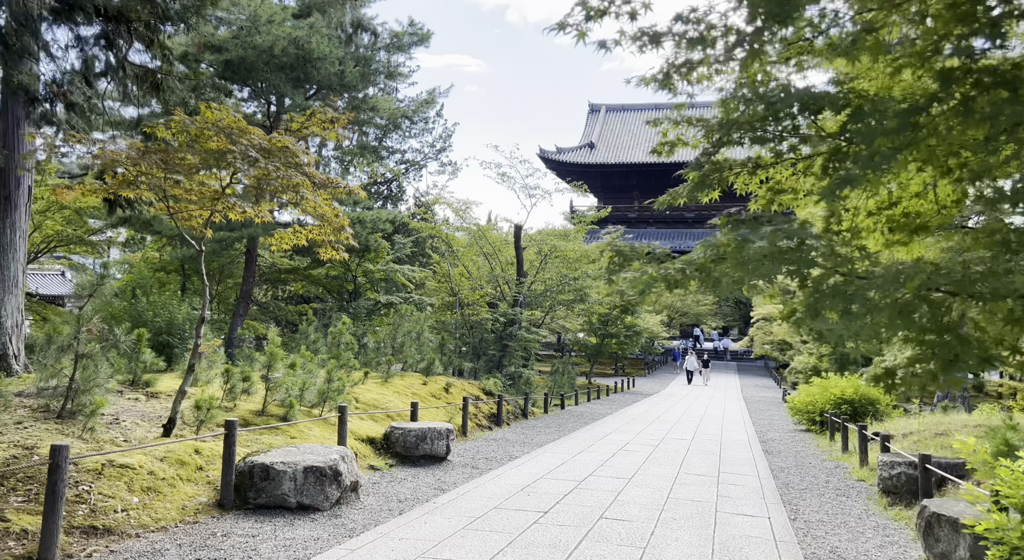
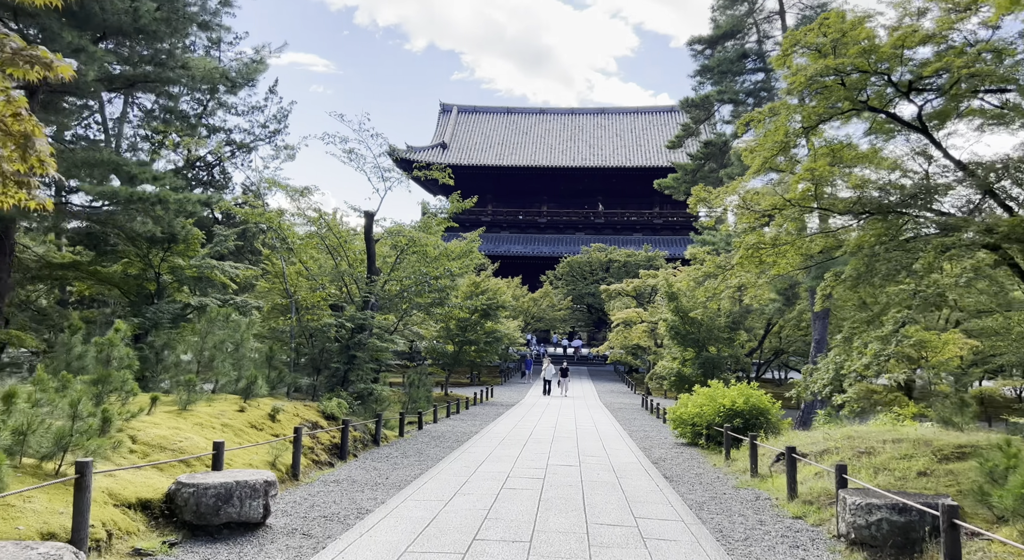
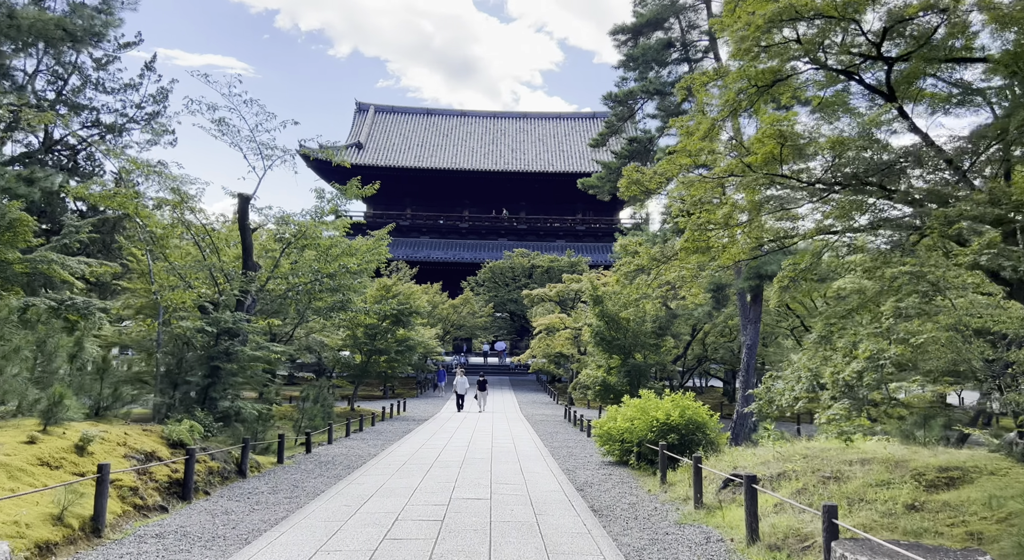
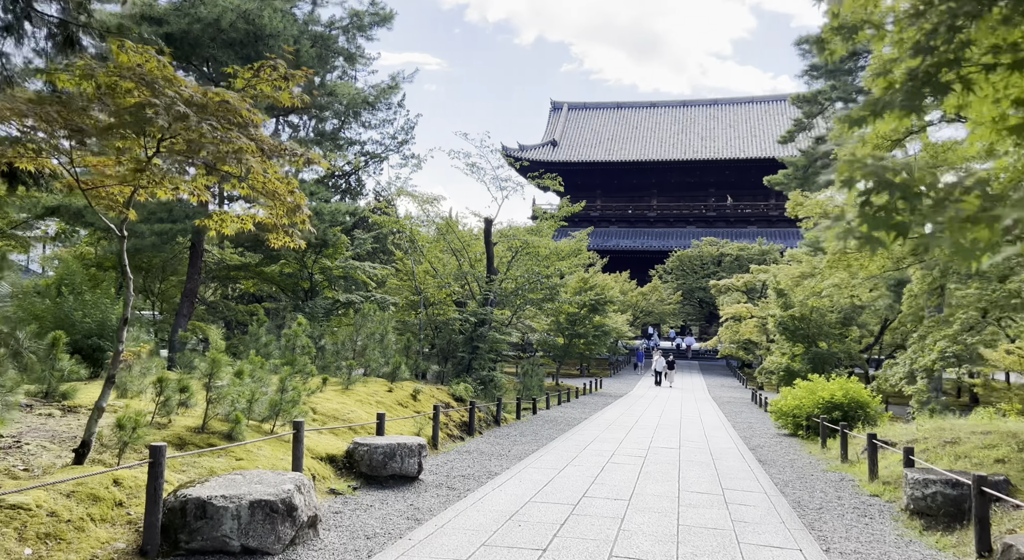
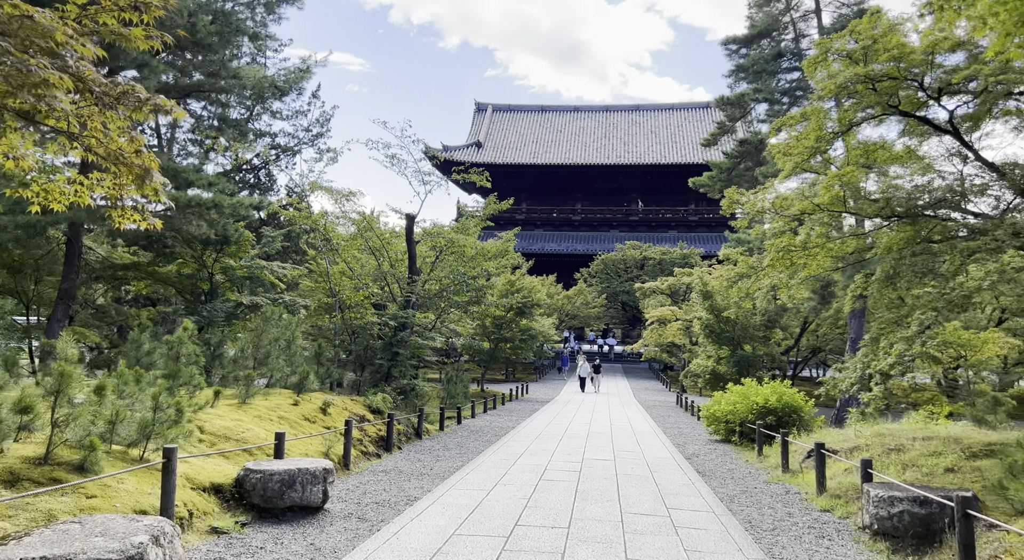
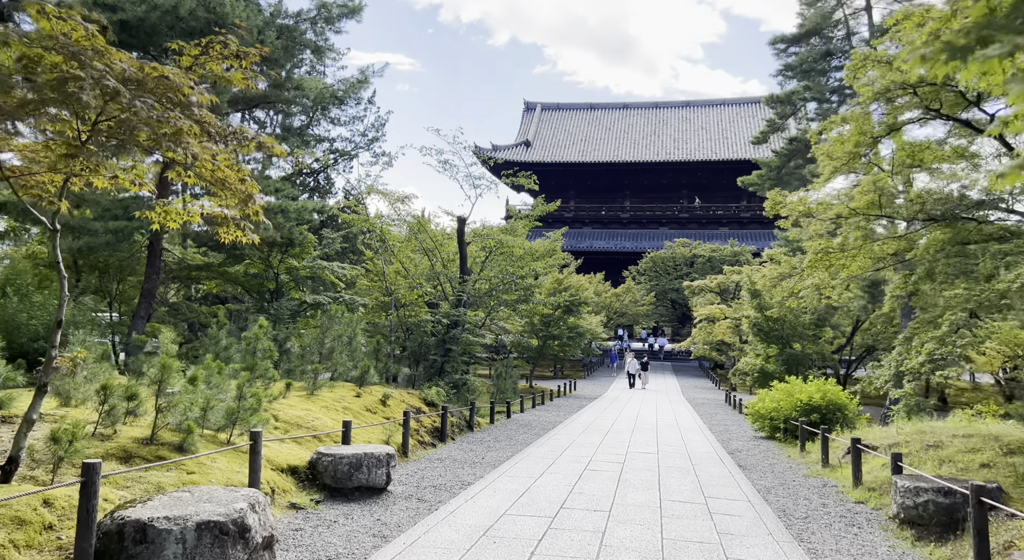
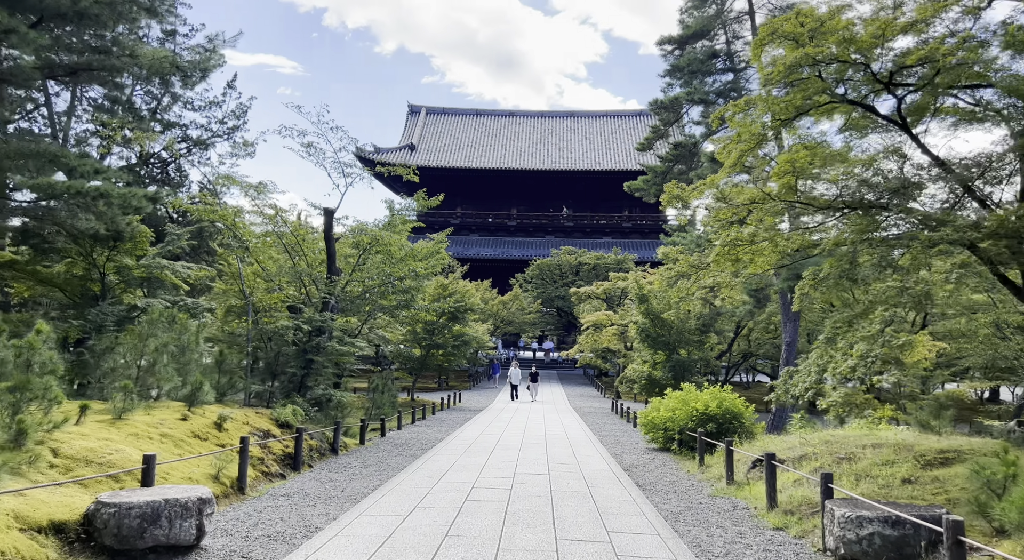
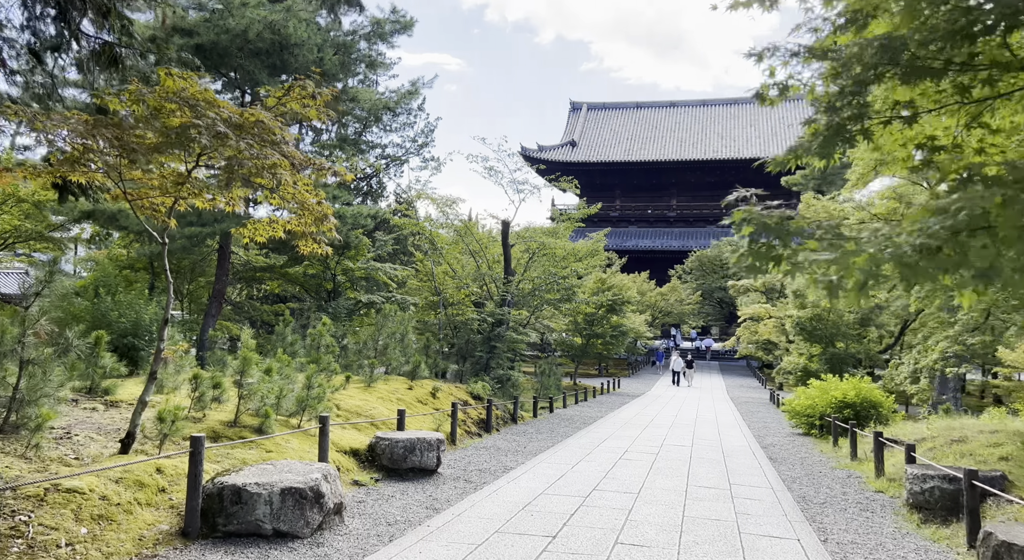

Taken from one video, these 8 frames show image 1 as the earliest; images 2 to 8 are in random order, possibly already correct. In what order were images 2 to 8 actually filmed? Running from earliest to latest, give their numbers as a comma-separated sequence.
8, 4, 6, 5, 2, 7, 3
